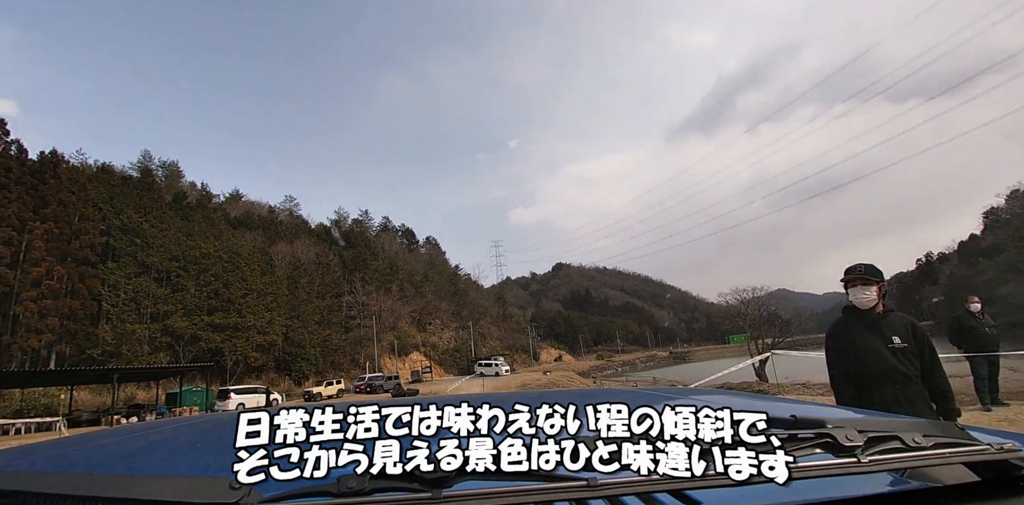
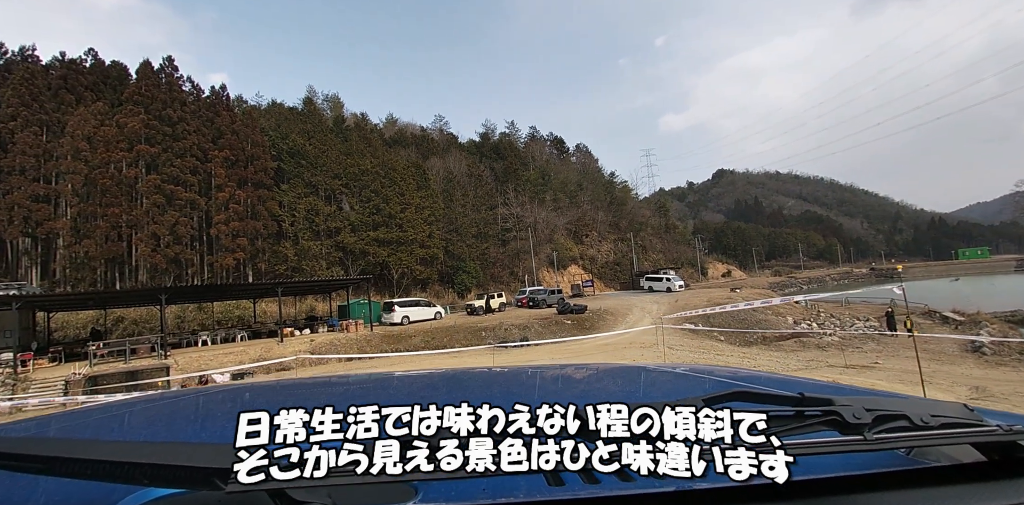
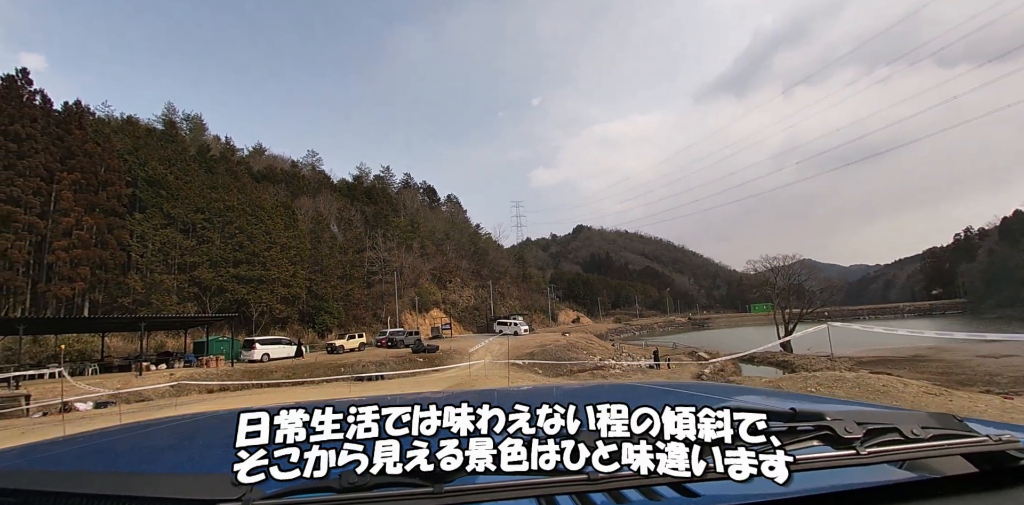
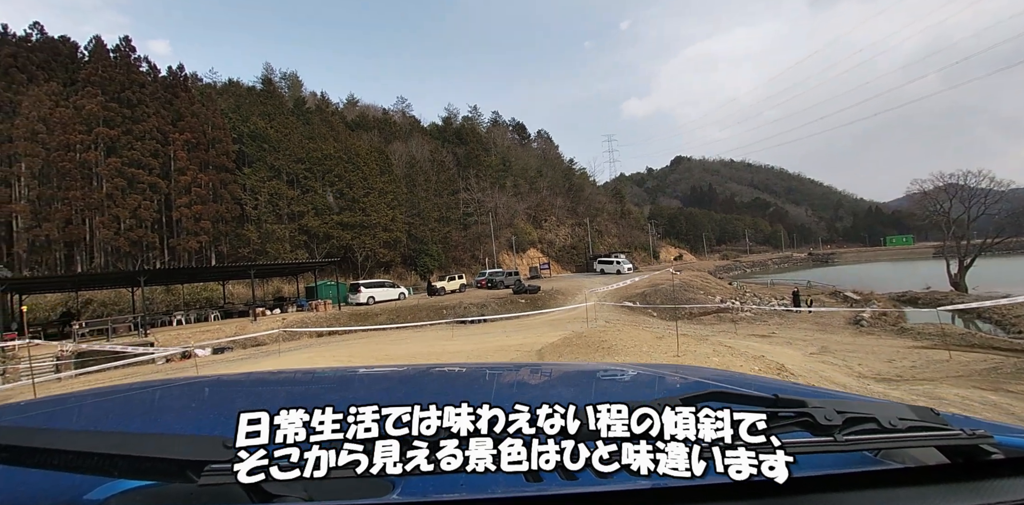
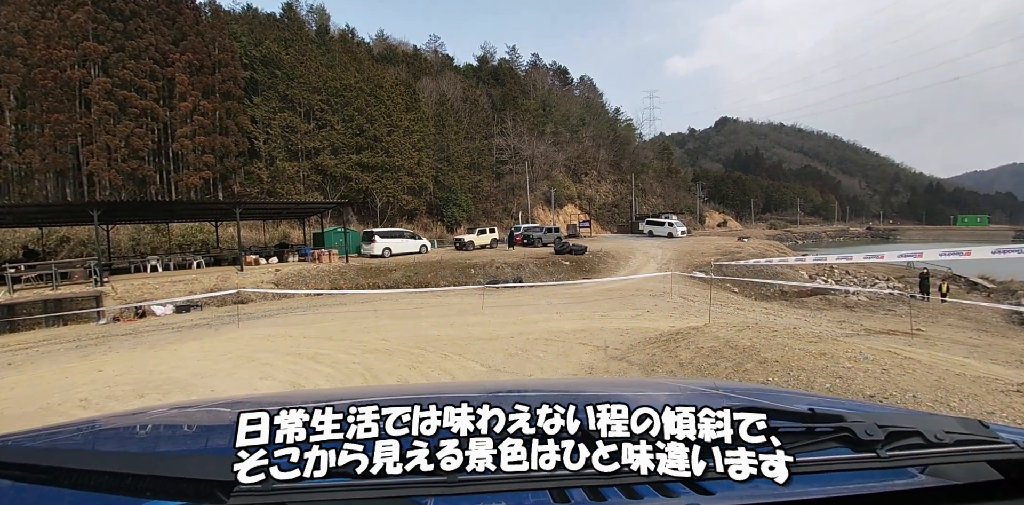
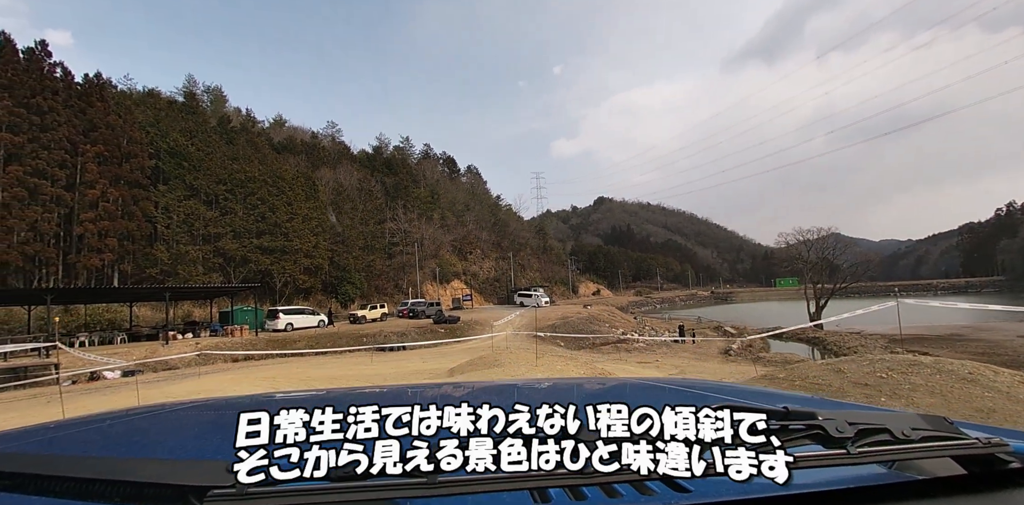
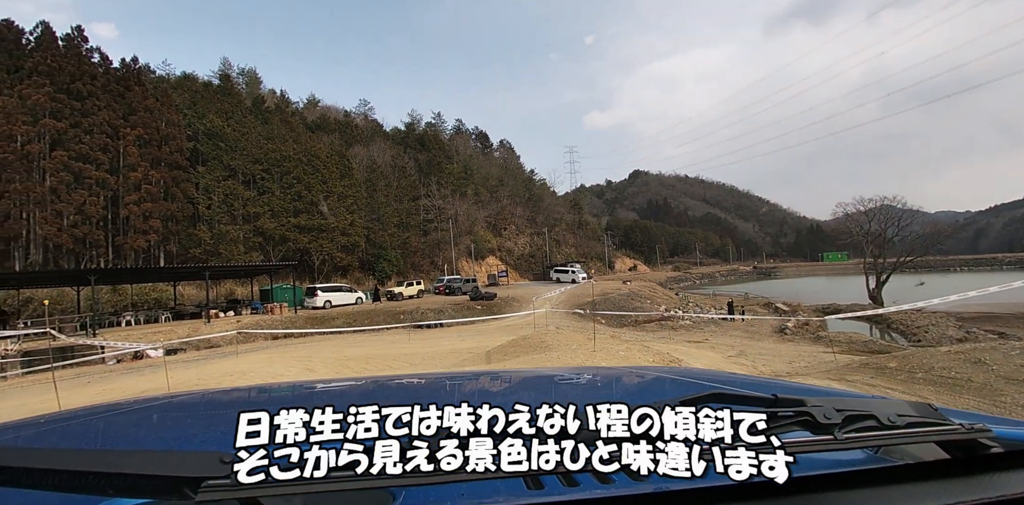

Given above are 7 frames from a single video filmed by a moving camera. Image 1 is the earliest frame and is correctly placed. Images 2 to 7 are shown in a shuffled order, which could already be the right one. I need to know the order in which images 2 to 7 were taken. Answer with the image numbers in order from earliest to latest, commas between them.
3, 6, 7, 4, 2, 5
